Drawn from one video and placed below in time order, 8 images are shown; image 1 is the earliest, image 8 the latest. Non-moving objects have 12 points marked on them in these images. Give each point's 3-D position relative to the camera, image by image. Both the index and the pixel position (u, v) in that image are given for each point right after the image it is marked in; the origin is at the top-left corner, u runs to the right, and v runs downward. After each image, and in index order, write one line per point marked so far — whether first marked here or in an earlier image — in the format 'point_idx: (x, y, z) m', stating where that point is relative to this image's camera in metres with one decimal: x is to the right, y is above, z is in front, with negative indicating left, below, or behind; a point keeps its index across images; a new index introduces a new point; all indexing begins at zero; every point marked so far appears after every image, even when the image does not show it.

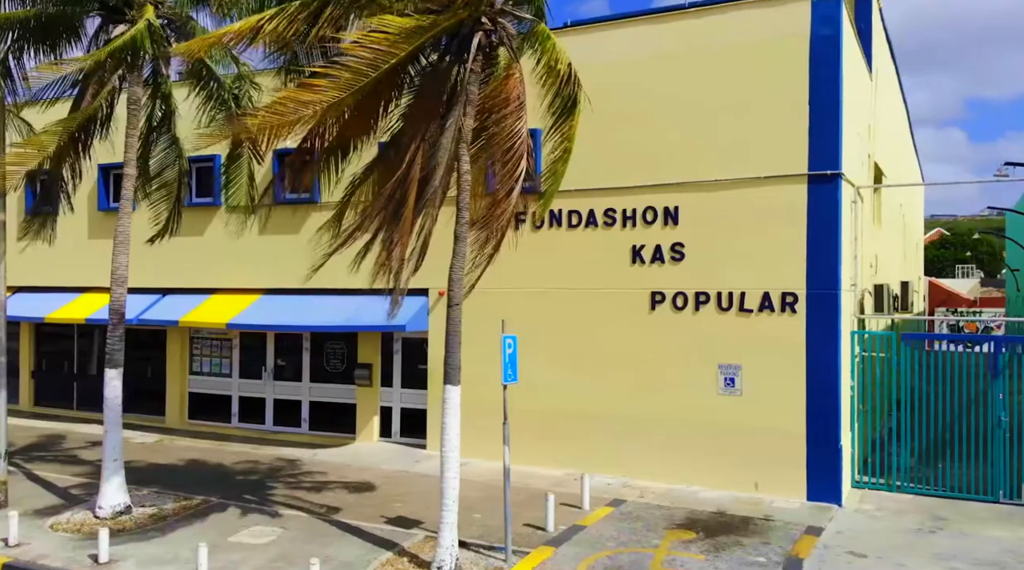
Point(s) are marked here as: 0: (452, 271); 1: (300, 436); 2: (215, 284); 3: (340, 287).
0: (-0.8, +0.2, +9.4) m
1: (-4.4, -3.1, +16.9) m
2: (-6.3, 0.0, +17.3) m
3: (-3.4, 0.0, +16.1) m
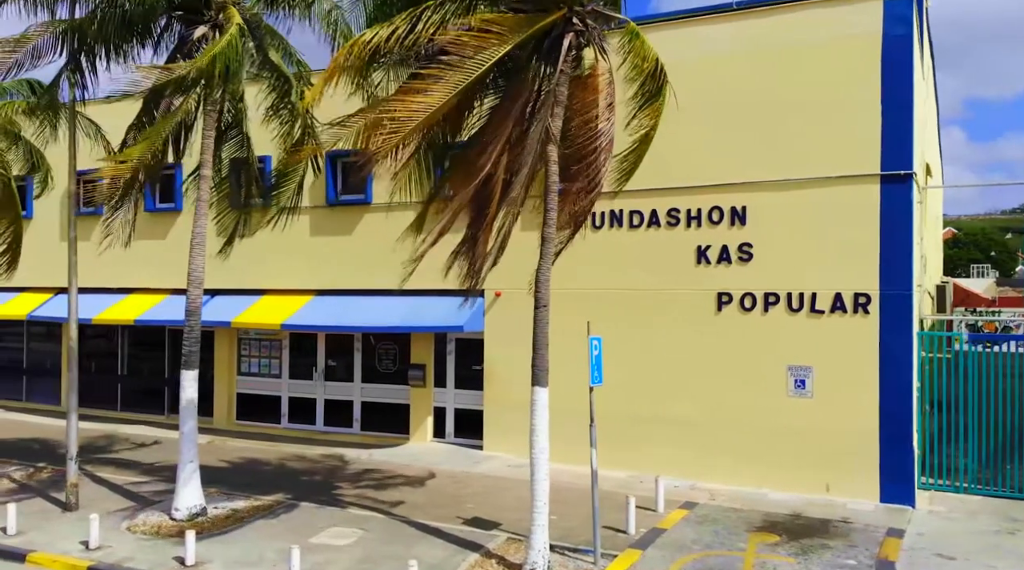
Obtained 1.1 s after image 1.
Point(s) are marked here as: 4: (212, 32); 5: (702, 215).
0: (+0.3, +0.1, +9.3) m
1: (-3.3, -3.1, +16.8) m
2: (-5.2, 0.0, +17.3) m
3: (-2.3, -0.1, +16.1) m
4: (-4.0, +3.4, +11.1) m
5: (+3.1, +1.1, +13.2) m
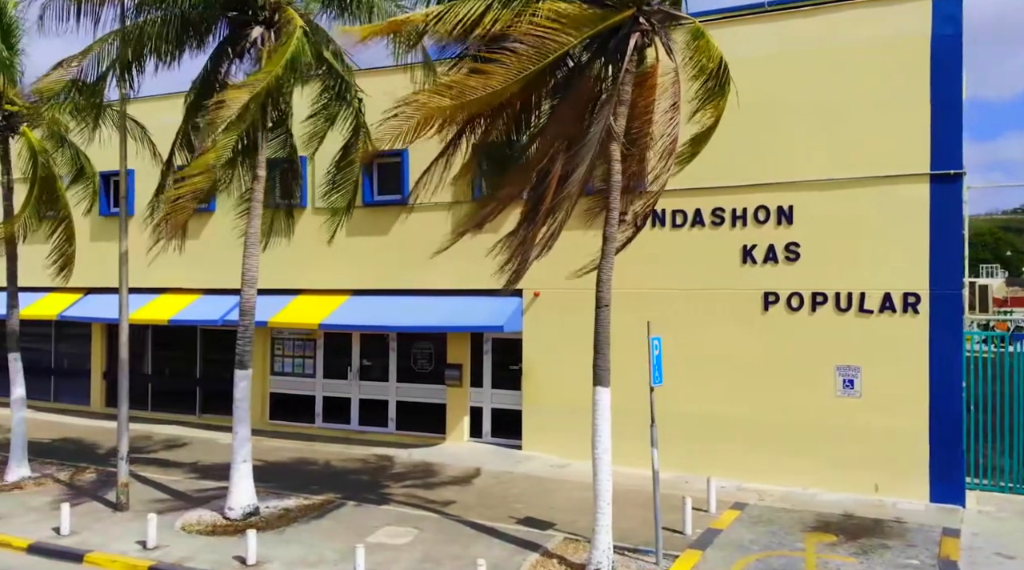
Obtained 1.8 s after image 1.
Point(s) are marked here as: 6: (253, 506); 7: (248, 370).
0: (+1.0, +0.1, +9.3) m
1: (-2.6, -3.1, +16.8) m
2: (-4.5, 0.0, +17.3) m
3: (-1.6, -0.1, +16.1) m
4: (-3.2, +3.4, +11.1) m
5: (+3.8, +1.1, +13.2) m
6: (-3.6, -3.0, +11.2) m
7: (-3.6, -1.2, +11.4) m
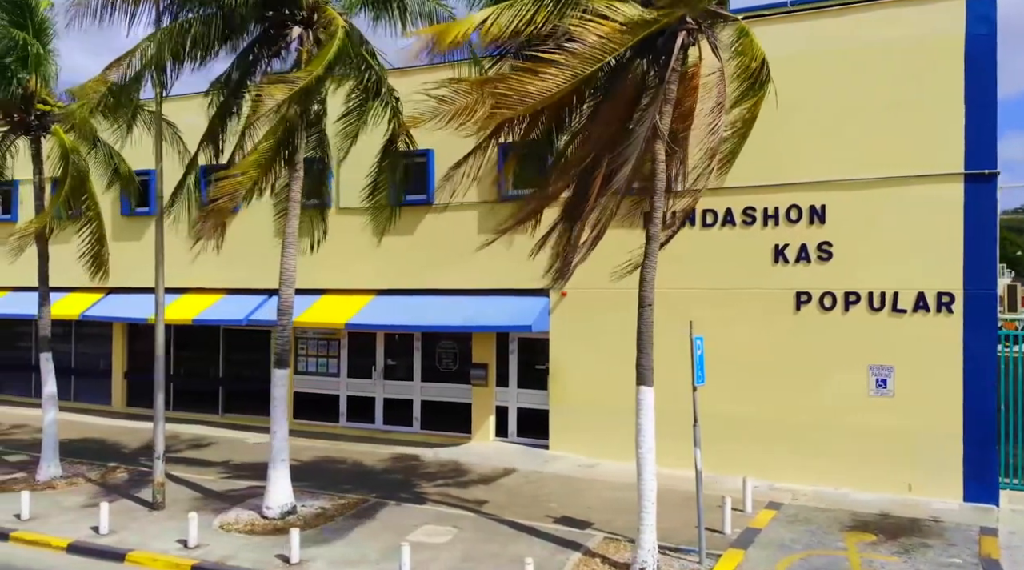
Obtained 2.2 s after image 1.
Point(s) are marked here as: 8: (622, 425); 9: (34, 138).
0: (+1.5, +0.2, +9.3) m
1: (-2.1, -3.1, +16.8) m
2: (-4.0, 0.0, +17.3) m
3: (-1.1, 0.0, +16.1) m
4: (-2.7, +3.4, +11.1) m
5: (+4.3, +1.1, +13.2) m
6: (-3.1, -3.0, +11.3) m
7: (-3.1, -1.2, +11.4) m
8: (+1.9, -2.5, +14.4) m
9: (-7.7, +2.3, +13.3) m
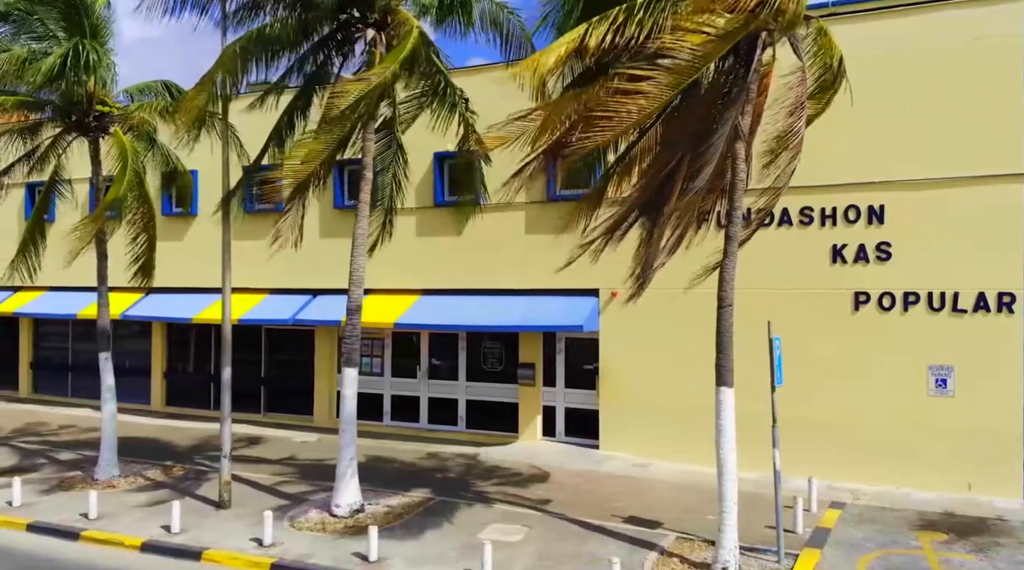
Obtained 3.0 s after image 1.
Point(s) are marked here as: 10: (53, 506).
0: (+2.4, +0.2, +9.3) m
1: (-1.1, -3.1, +16.9) m
2: (-3.0, 0.0, +17.3) m
3: (-0.2, 0.0, +16.1) m
4: (-1.8, +3.4, +11.1) m
5: (+5.2, +1.1, +13.2) m
6: (-2.1, -3.0, +11.3) m
7: (-2.2, -1.1, +11.4) m
8: (+2.8, -2.5, +14.5) m
9: (-6.7, +2.3, +13.3) m
10: (-6.8, -3.3, +12.1) m
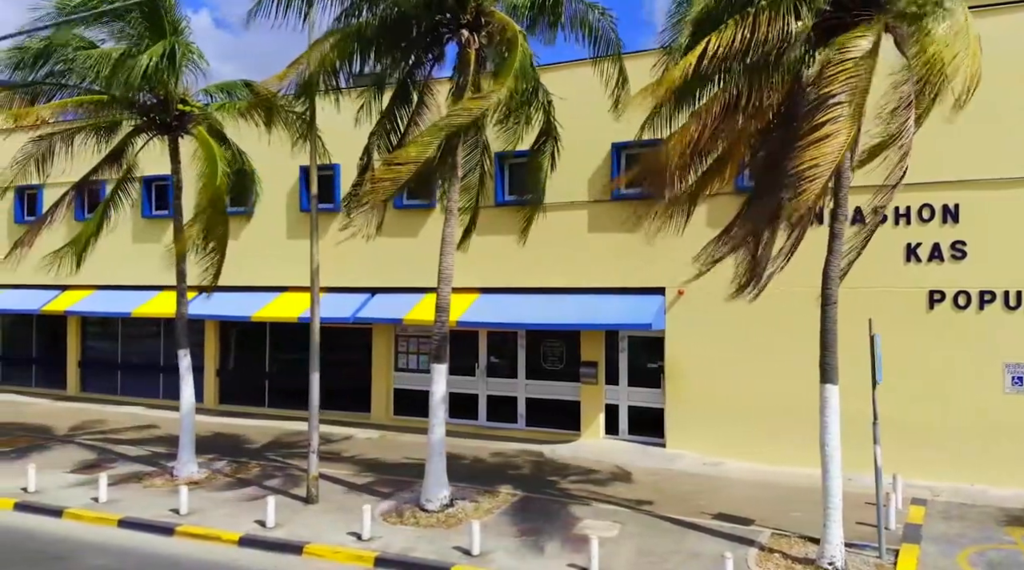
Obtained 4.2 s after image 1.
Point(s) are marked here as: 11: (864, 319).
0: (+3.7, +0.2, +9.4) m
1: (+0.1, -3.1, +17.0) m
2: (-1.8, +0.1, +17.5) m
3: (+1.1, 0.0, +16.2) m
4: (-0.6, +3.4, +11.2) m
5: (+6.5, +1.2, +13.3) m
6: (-0.9, -3.0, +11.4) m
7: (-1.0, -1.1, +11.5) m
8: (+4.1, -2.4, +14.6) m
9: (-5.5, +2.4, +13.4) m
10: (-5.6, -3.2, +12.2) m
11: (+5.8, -0.6, +13.5) m
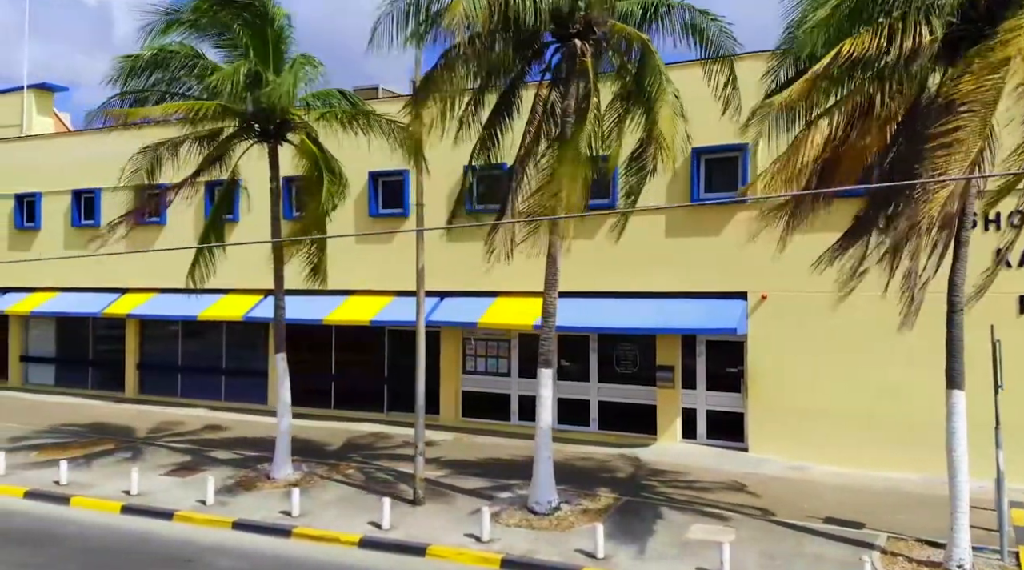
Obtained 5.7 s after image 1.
0: (+5.2, +0.1, +9.6) m
1: (+1.7, -3.1, +17.1) m
2: (-0.2, 0.0, +17.6) m
3: (+2.6, -0.1, +16.4) m
4: (+1.0, +3.3, +11.4) m
5: (+8.0, +1.1, +13.4) m
6: (+0.7, -3.1, +11.6) m
7: (+0.6, -1.2, +11.7) m
8: (+5.6, -2.5, +14.7) m
9: (-4.0, +2.3, +13.6) m
10: (-4.0, -3.3, +12.4) m
11: (+7.4, -0.7, +13.7) m
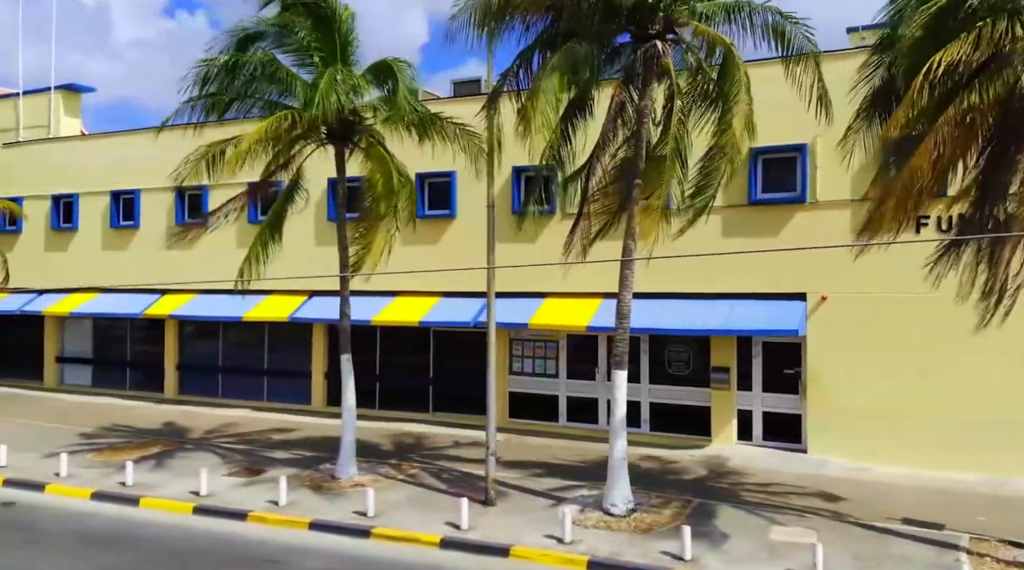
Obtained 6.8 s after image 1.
0: (+6.3, +0.1, +9.6) m
1: (+2.7, -3.2, +17.1) m
2: (+0.9, -0.1, +17.6) m
3: (+3.7, -0.1, +16.4) m
4: (+2.0, +3.3, +11.4) m
5: (+9.1, +1.1, +13.4) m
6: (+1.7, -3.1, +11.6) m
7: (+1.7, -1.2, +11.7) m
8: (+6.7, -2.5, +14.7) m
9: (-2.9, +2.3, +13.6) m
10: (-2.9, -3.3, +12.4) m
11: (+8.5, -0.7, +13.7) m
